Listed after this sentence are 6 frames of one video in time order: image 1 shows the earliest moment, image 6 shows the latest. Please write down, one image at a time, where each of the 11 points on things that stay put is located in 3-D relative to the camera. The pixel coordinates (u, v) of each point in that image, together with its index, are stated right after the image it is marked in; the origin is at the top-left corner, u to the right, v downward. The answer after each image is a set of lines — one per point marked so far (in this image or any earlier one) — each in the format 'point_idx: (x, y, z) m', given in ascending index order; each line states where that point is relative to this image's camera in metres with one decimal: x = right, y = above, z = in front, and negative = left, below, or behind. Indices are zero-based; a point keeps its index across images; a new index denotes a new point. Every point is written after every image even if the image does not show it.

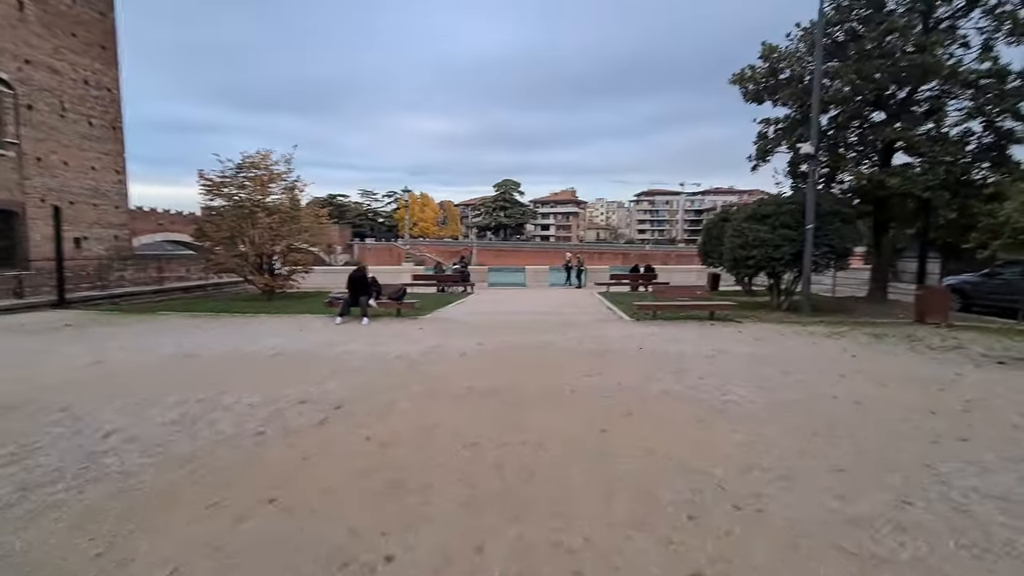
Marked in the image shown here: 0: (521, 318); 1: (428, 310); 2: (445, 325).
0: (+0.2, -0.9, +15.5) m
1: (-2.8, -0.8, +16.2) m
2: (-1.9, -1.1, +14.0) m
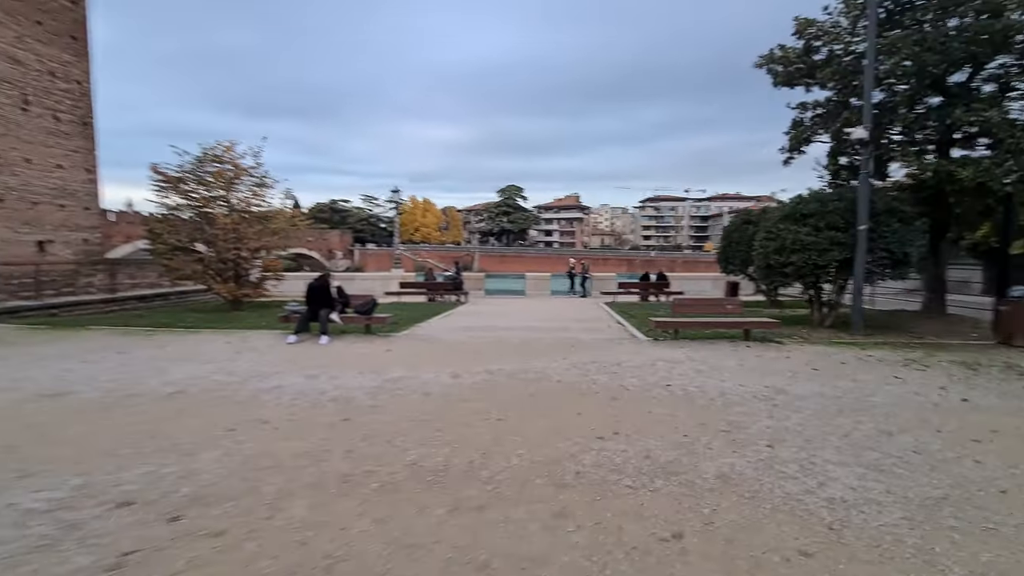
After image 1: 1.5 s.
0: (0.0, -1.3, +13.0) m
1: (-3.0, -1.1, +13.7) m
2: (-2.1, -1.3, +11.5) m
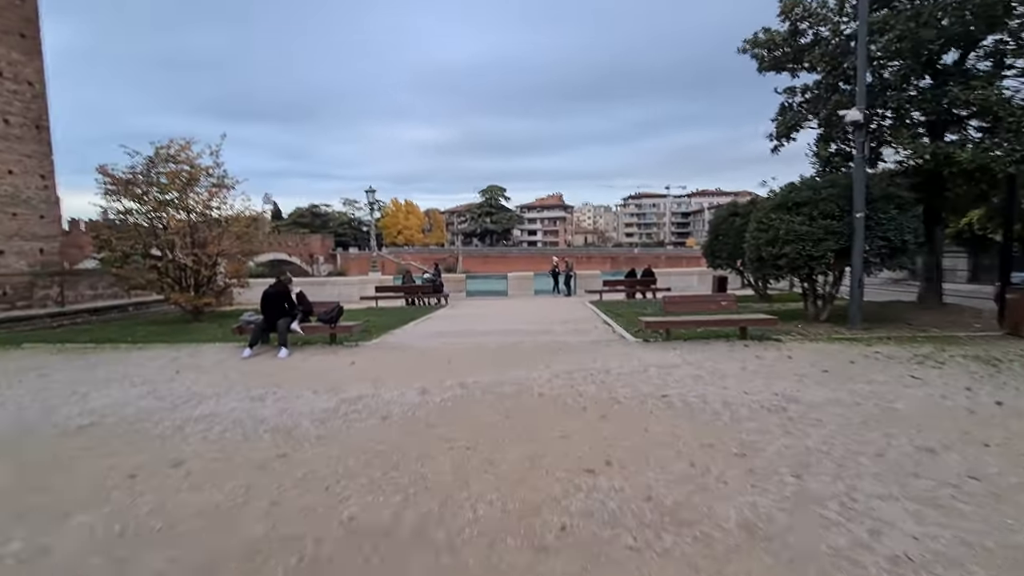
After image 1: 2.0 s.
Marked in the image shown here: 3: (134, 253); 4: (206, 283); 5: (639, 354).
0: (-0.5, -1.3, +12.0) m
1: (-3.5, -1.2, +12.6) m
2: (-2.6, -1.4, +10.4) m
3: (-13.0, +1.2, +17.2) m
4: (-10.9, +0.2, +17.9) m
5: (+2.5, -1.3, +9.6) m
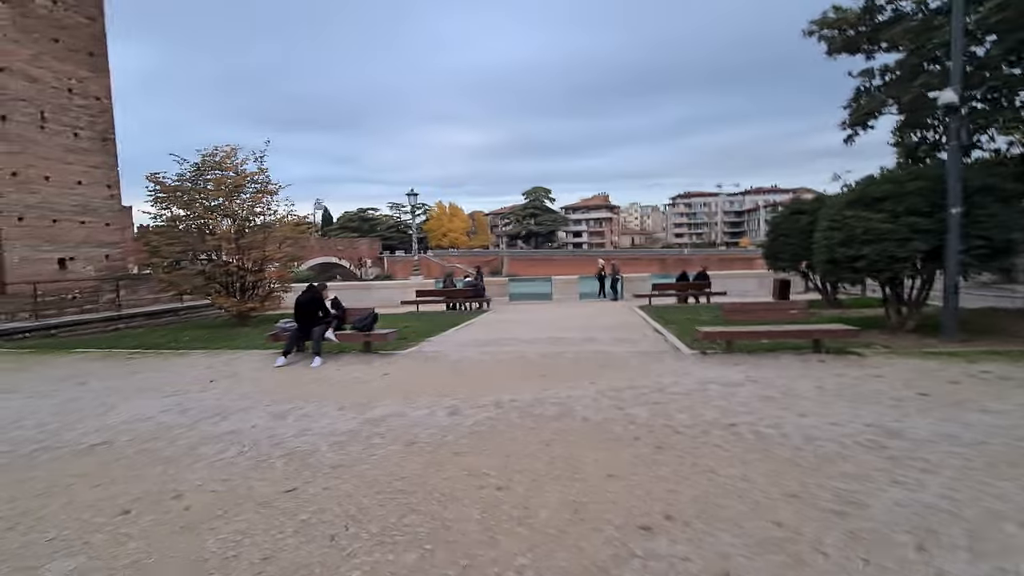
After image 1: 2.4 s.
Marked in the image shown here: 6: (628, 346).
0: (+0.5, -1.4, +11.2) m
1: (-2.5, -1.4, +12.2) m
2: (-1.8, -1.6, +9.9) m
3: (-11.5, +1.1, +17.6) m
4: (-9.4, 0.0, +18.0) m
5: (+3.2, -1.4, +8.6) m
6: (+2.6, -1.3, +11.4) m
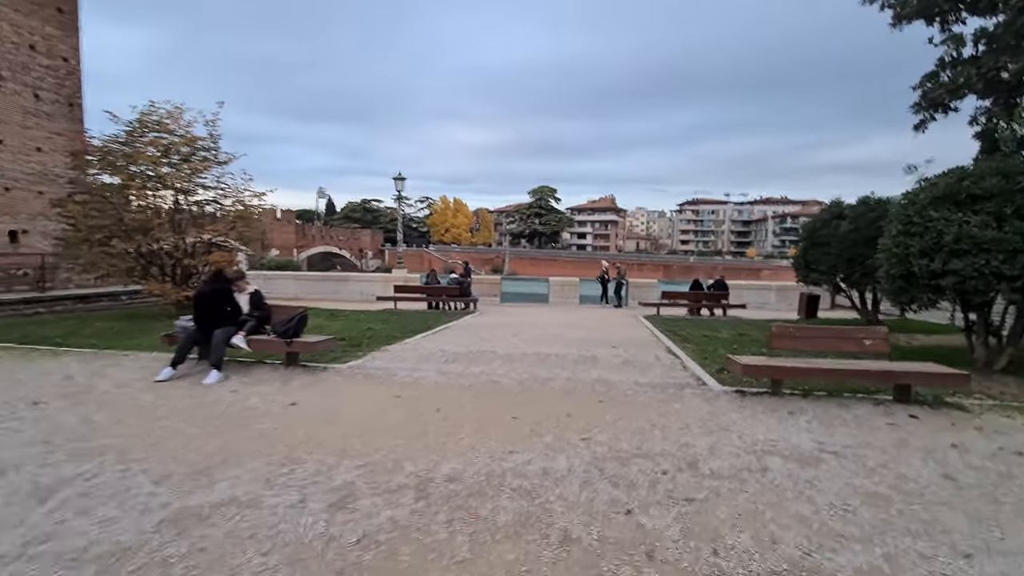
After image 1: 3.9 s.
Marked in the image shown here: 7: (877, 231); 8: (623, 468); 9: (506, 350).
0: (0.0, -1.5, +8.5) m
1: (-2.9, -1.3, +9.5) m
2: (-2.3, -1.5, +7.2) m
3: (-11.9, +1.6, +14.9) m
4: (-9.8, +0.4, +15.4) m
5: (+2.7, -1.6, +5.9) m
6: (+2.1, -1.5, +8.7) m
7: (+11.5, +1.8, +15.7) m
8: (+1.0, -1.6, +4.5) m
9: (-0.1, -1.3, +10.6) m
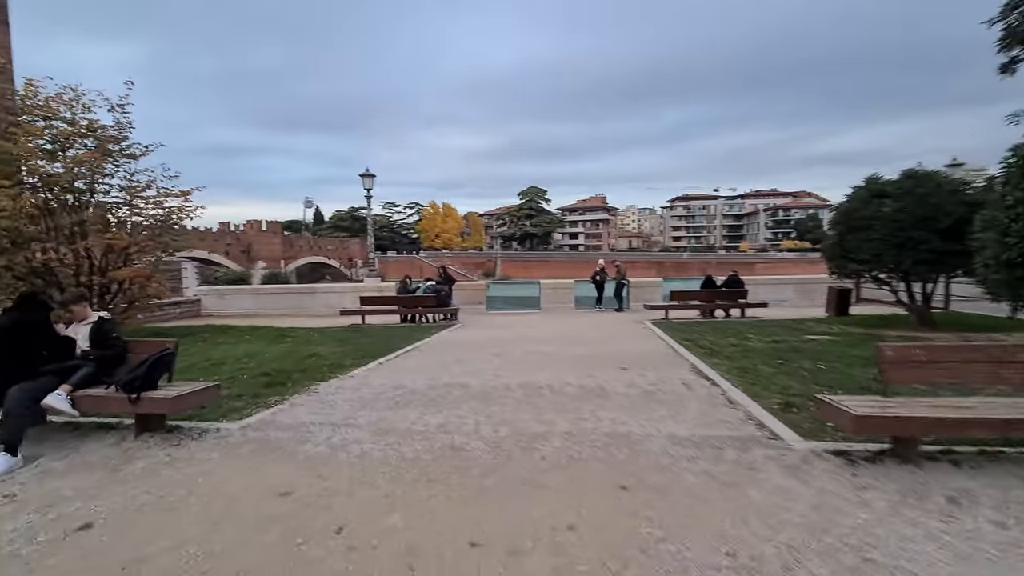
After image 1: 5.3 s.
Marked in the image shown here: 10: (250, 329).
0: (-0.3, -1.6, +5.8) m
1: (-3.3, -1.5, +6.7) m
2: (-2.6, -1.7, +4.4) m
3: (-12.4, +1.0, +12.0) m
4: (-10.3, -0.1, +12.5) m
5: (+2.4, -1.6, +3.2) m
6: (+1.8, -1.6, +5.9) m
7: (+10.9, +2.1, +13.1) m
8: (+0.7, -1.7, +1.8) m
9: (-0.5, -1.5, +7.9) m
10: (-7.9, -1.3, +15.2) m
